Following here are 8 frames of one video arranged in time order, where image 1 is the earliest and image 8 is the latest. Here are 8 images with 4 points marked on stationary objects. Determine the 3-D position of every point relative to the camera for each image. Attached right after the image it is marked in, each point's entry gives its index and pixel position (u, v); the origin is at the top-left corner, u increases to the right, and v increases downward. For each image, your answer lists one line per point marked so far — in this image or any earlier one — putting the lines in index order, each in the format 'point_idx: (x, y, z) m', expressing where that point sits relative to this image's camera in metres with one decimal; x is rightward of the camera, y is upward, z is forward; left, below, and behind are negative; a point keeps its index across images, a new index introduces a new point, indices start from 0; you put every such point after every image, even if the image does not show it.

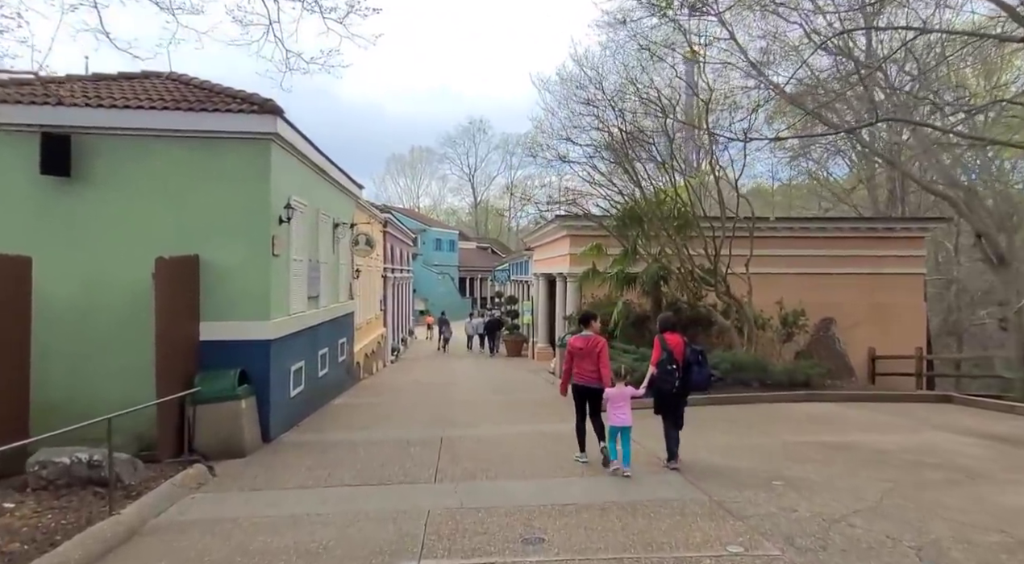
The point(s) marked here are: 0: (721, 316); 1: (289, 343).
0: (+4.6, -0.7, +13.9) m
1: (-3.3, -0.9, +9.6) m
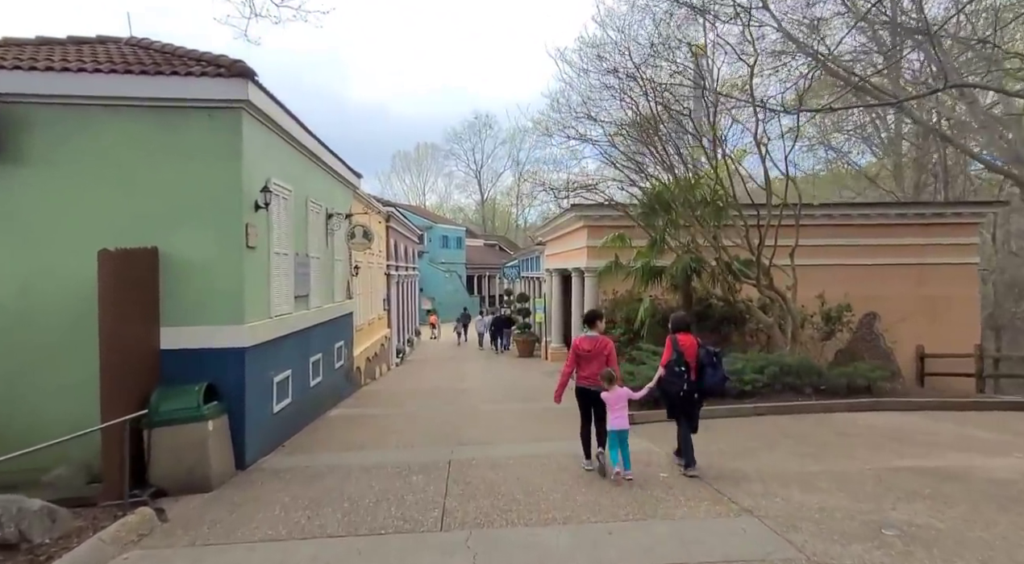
0: (+4.9, -0.6, +12.5) m
1: (-3.1, -0.9, +8.3) m
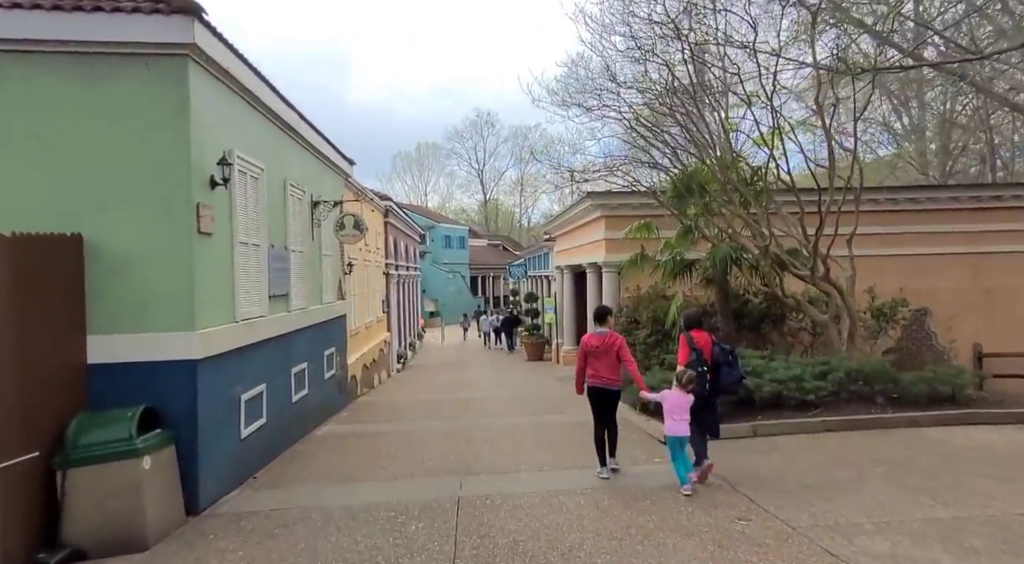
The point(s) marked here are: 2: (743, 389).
0: (+5.1, -0.5, +10.9) m
1: (-2.9, -0.8, +6.8) m
2: (+3.0, -1.4, +8.4) m
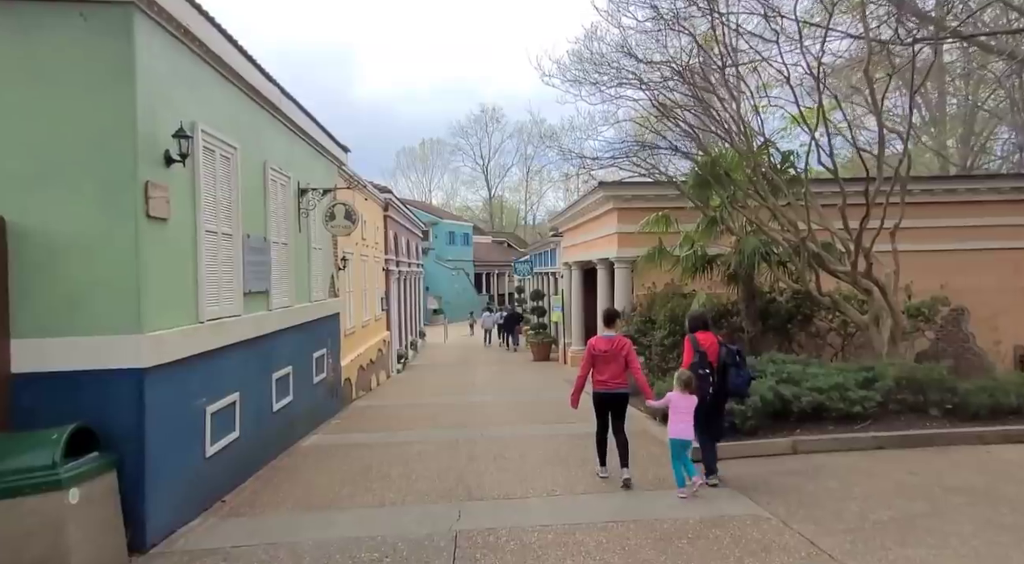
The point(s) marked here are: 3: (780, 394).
0: (+5.2, -0.4, +9.9) m
1: (-2.8, -0.8, +5.8) m
2: (+3.1, -1.4, +7.5) m
3: (+3.1, -1.3, +7.5) m
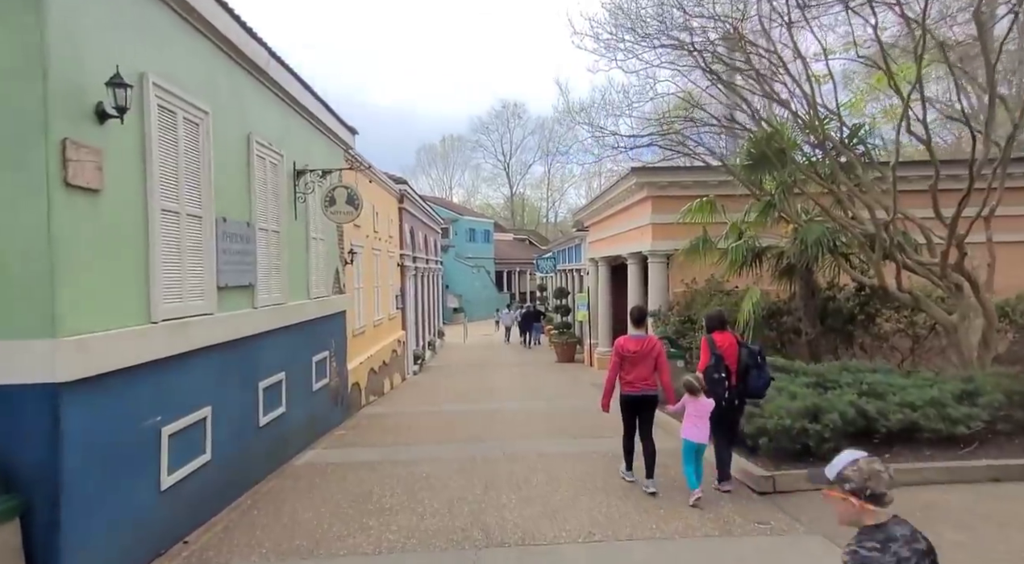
0: (+5.6, -0.3, +8.5) m
1: (-2.6, -0.7, +4.7) m
2: (+3.4, -1.3, +6.2) m
3: (+3.4, -1.2, +6.2) m
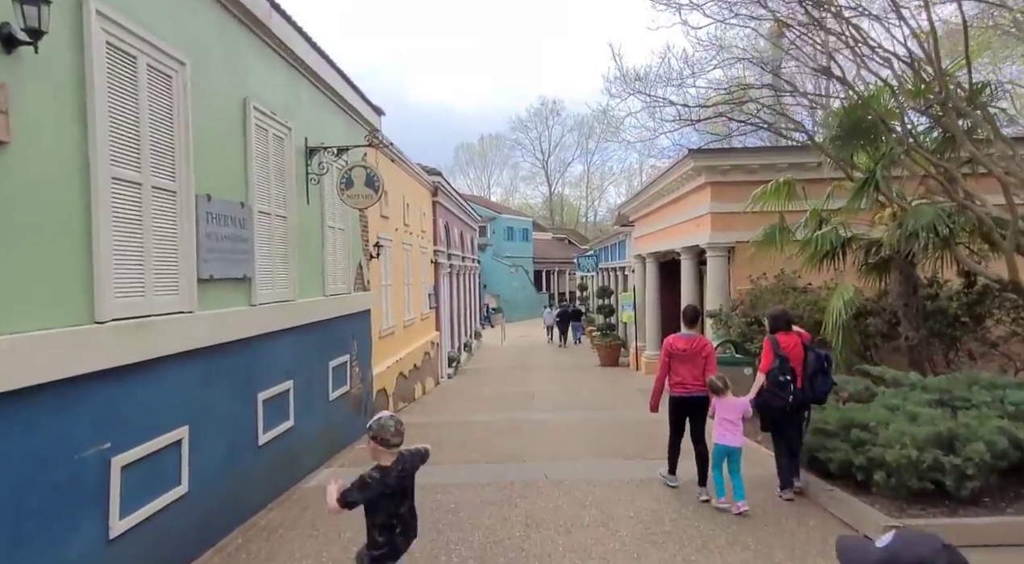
0: (+6.1, -0.3, +7.0) m
1: (-2.3, -0.6, +3.7) m
2: (+3.7, -1.2, +4.7) m
3: (+3.8, -1.2, +4.8) m
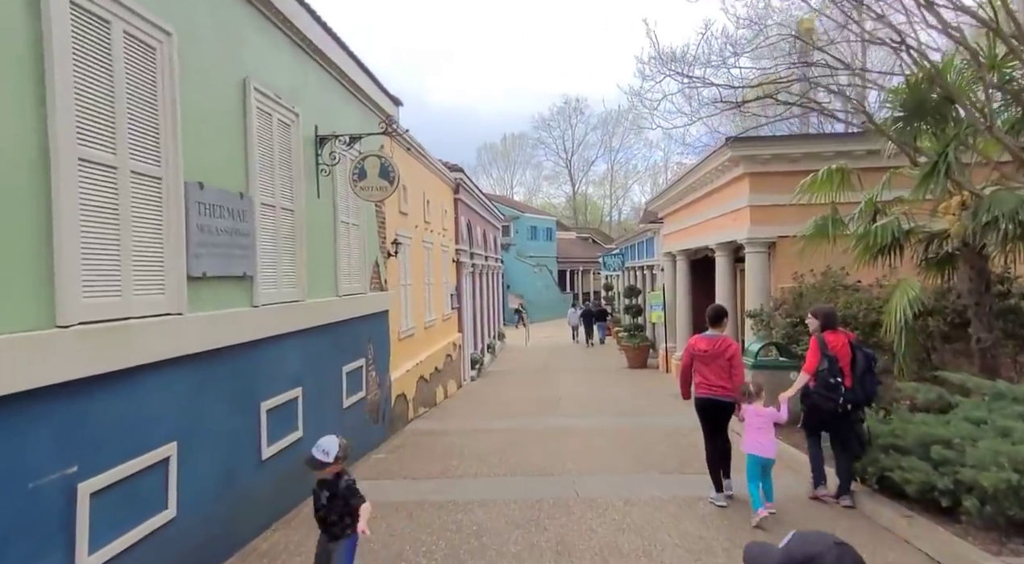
0: (+6.3, -0.2, +6.2) m
1: (-2.2, -0.6, +3.2) m
2: (+3.9, -1.2, +4.0) m
3: (+3.9, -1.1, +4.0) m
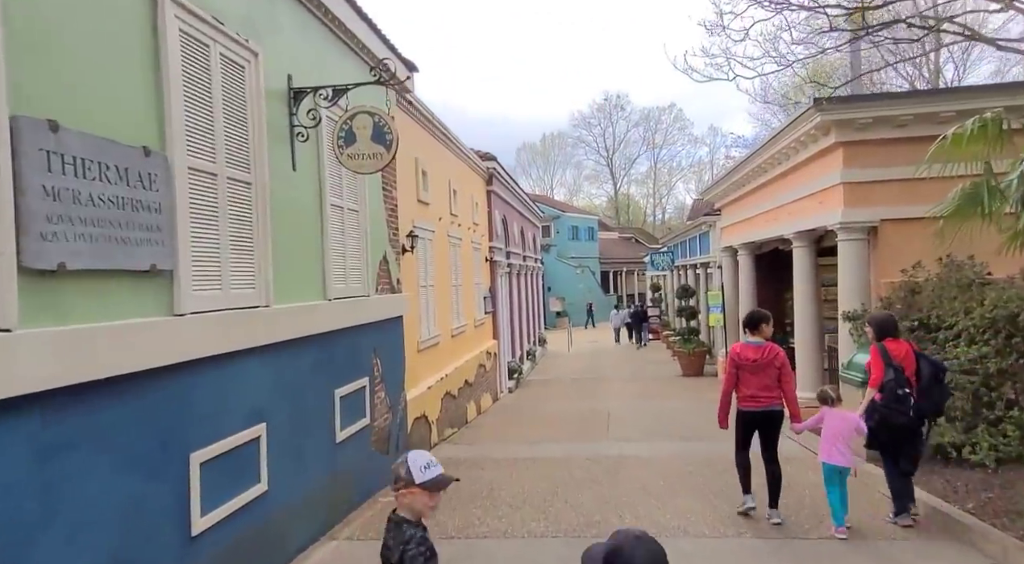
0: (+6.6, -0.1, +4.0) m
1: (-2.1, -0.6, +1.6) m
2: (+4.0, -1.1, +2.0) m
3: (+4.1, -1.0, +2.0) m
